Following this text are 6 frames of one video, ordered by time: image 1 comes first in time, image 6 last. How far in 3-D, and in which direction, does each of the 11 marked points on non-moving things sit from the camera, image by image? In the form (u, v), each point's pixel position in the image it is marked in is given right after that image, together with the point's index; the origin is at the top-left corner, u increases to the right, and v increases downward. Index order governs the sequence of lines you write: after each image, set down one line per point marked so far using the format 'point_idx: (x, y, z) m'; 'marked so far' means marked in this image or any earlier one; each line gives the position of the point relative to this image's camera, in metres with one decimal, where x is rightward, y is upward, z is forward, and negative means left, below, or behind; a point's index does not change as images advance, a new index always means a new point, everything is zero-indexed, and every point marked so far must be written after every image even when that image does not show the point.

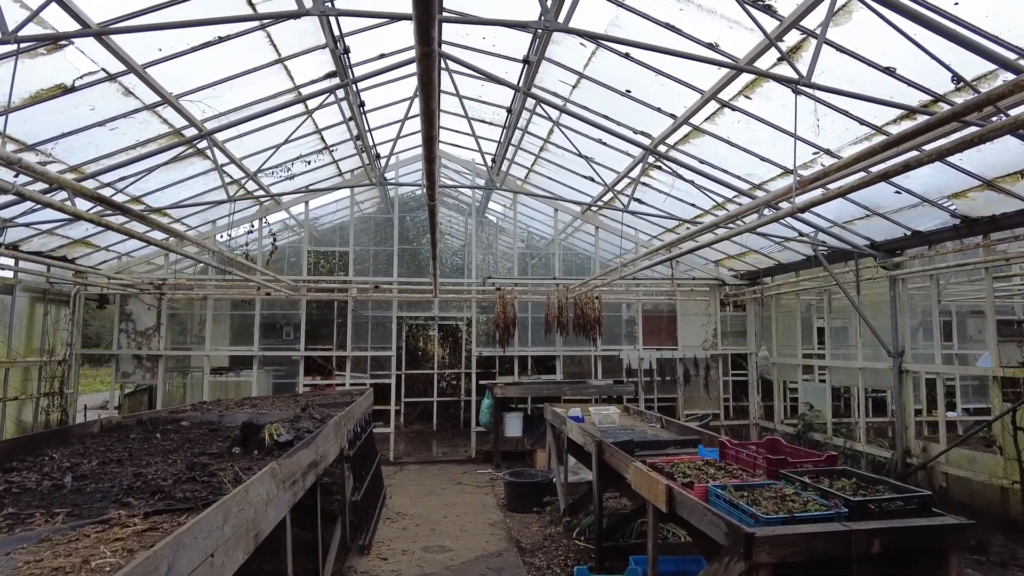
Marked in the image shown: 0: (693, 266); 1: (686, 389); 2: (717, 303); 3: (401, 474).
0: (+2.7, +0.3, +9.7) m
1: (+2.6, -1.5, +9.5) m
2: (+3.1, -0.2, +9.7) m
3: (-1.4, -2.3, +8.1) m
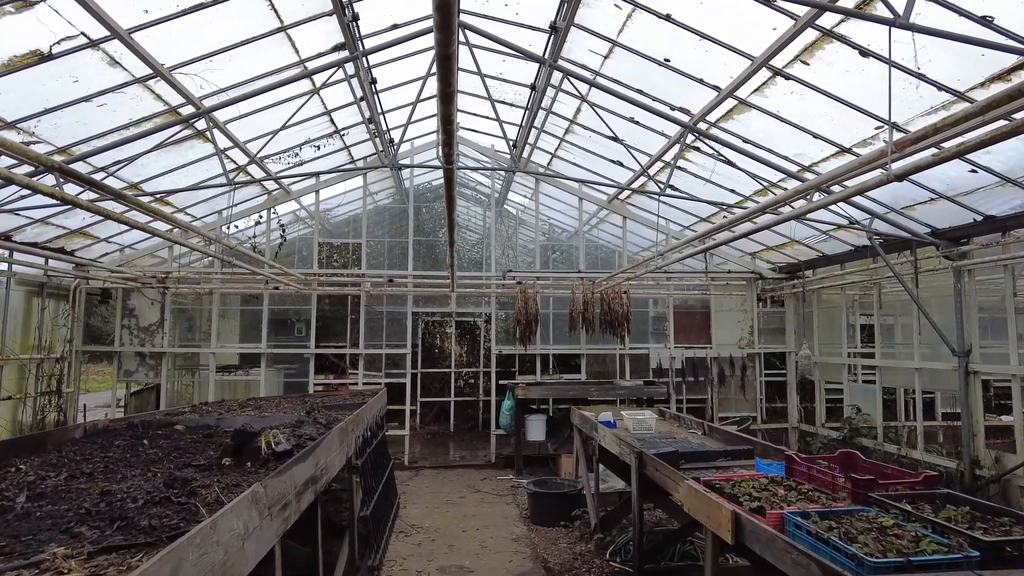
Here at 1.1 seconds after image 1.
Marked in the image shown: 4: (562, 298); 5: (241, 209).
0: (+3.0, +0.4, +9.0) m
1: (+2.9, -1.4, +8.9) m
2: (+3.4, -0.1, +9.1) m
3: (-1.1, -2.3, +7.6) m
4: (+0.7, -0.1, +9.0) m
5: (-3.7, +1.1, +8.7) m
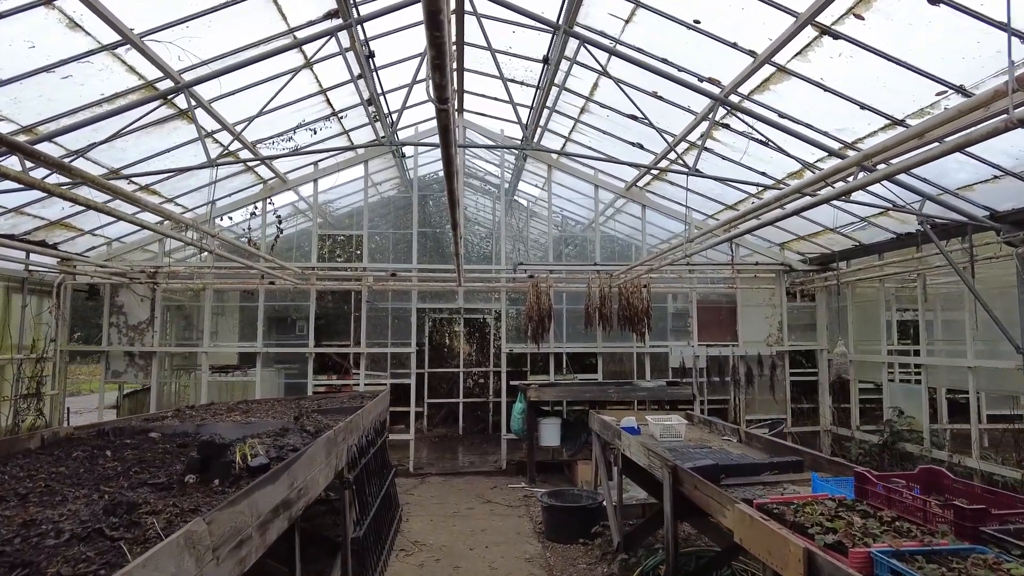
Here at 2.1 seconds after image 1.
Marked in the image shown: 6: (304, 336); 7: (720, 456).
0: (+3.2, +0.5, +8.4) m
1: (+3.0, -1.3, +8.3) m
2: (+3.6, 0.0, +8.5) m
3: (-1.0, -2.2, +7.1) m
4: (+0.9, -0.1, +8.4) m
5: (-3.5, +1.2, +8.2) m
6: (-2.7, -0.6, +8.3) m
7: (+1.2, -1.0, +3.8) m
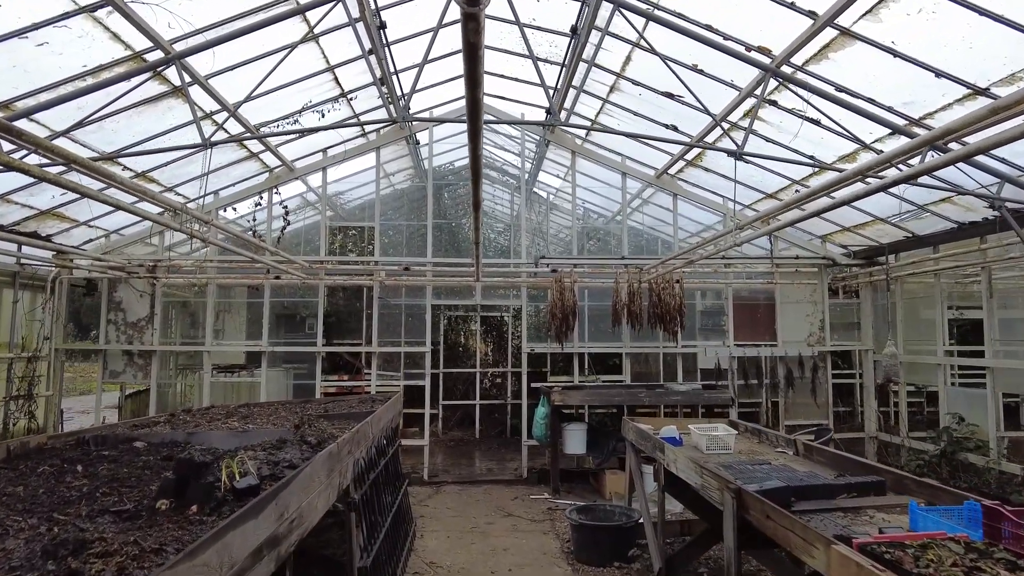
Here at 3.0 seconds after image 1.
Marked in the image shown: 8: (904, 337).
0: (+3.4, +0.6, +7.8) m
1: (+3.3, -1.3, +7.7) m
2: (+3.8, 0.0, +7.9) m
3: (-0.8, -2.2, +6.6) m
4: (+1.1, 0.0, +7.9) m
5: (-3.3, +1.2, +7.8) m
6: (-2.4, -0.6, +7.8) m
7: (+1.4, -1.0, +3.3) m
8: (+4.5, -0.6, +7.4) m
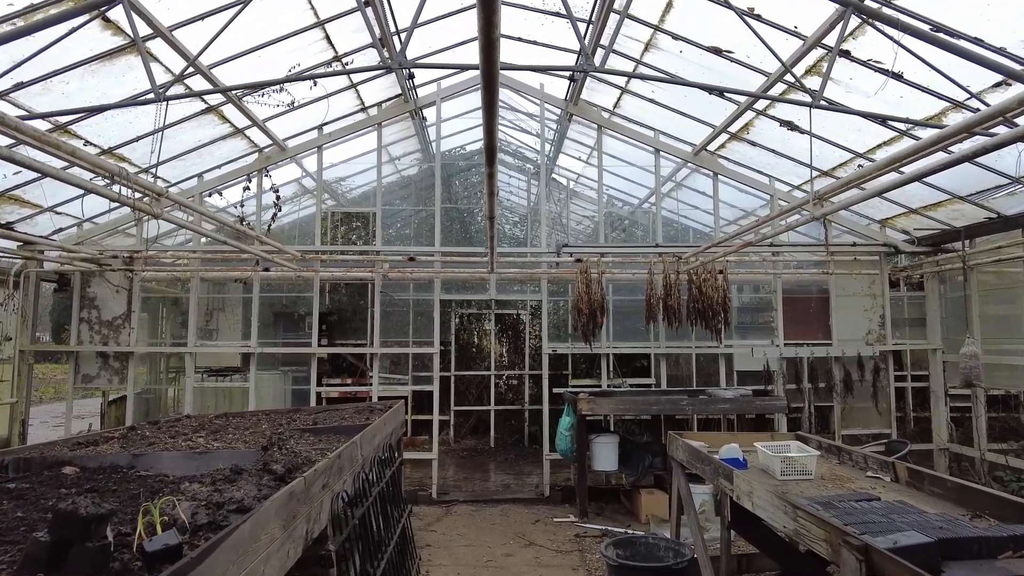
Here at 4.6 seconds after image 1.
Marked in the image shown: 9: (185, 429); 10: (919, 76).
0: (+3.6, +0.6, +6.9) m
1: (+3.5, -1.2, +6.8) m
2: (+4.1, +0.1, +7.0) m
3: (-0.6, -2.1, +5.8) m
4: (+1.3, +0.1, +7.0) m
5: (-3.1, +1.3, +7.0) m
6: (-2.2, -0.5, +7.0) m
7: (+1.5, -0.9, +2.4) m
8: (+4.7, -0.5, +6.4) m
9: (-2.2, -1.0, +4.4) m
10: (+2.7, +1.4, +4.2) m
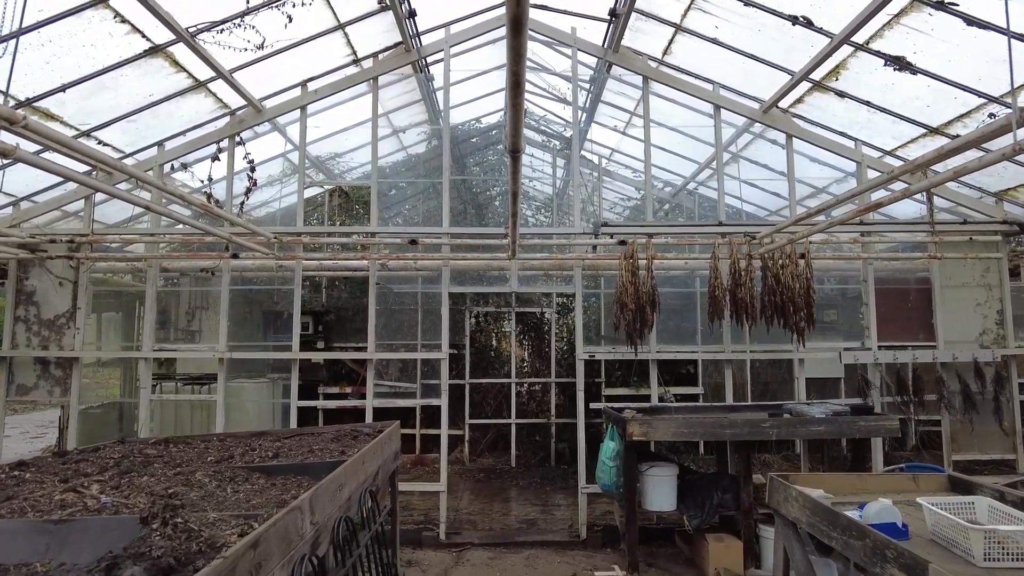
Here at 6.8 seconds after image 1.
0: (+3.9, +0.7, +5.6) m
1: (+3.7, -1.1, +5.4) m
2: (+4.3, +0.2, +5.6) m
3: (-0.4, -2.0, +4.5) m
4: (+1.6, +0.2, +5.7) m
5: (-2.9, +1.3, +5.8) m
6: (-2.0, -0.4, +5.8) m
7: (+1.6, -0.8, +1.1) m
8: (+4.9, -0.4, +5.0) m
9: (-2.1, -0.9, +3.2) m
10: (+2.8, +1.5, +2.9) m
